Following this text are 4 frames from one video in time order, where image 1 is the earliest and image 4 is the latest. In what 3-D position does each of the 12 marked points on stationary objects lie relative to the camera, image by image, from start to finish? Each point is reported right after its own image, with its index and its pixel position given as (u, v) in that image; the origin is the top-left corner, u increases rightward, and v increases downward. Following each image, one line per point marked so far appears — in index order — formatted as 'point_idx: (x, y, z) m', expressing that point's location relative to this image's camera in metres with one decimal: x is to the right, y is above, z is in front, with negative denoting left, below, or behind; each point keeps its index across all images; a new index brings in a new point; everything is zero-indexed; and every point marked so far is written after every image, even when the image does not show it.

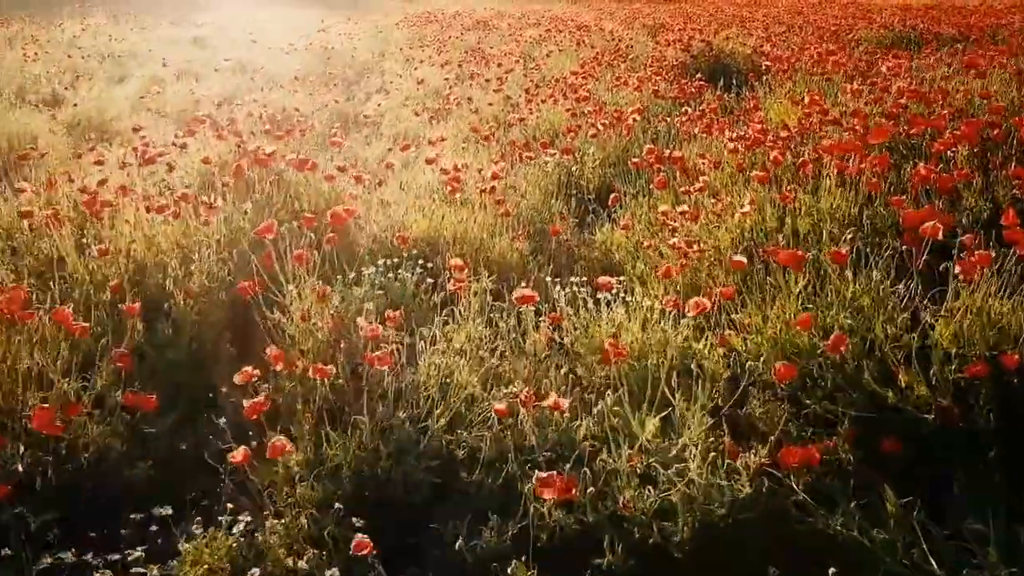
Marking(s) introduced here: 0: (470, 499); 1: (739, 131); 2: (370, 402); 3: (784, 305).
0: (-0.1, -0.5, +2.0) m
1: (+1.3, +0.9, +4.5) m
2: (-0.4, -0.3, +2.2) m
3: (+0.9, -0.1, +2.5) m
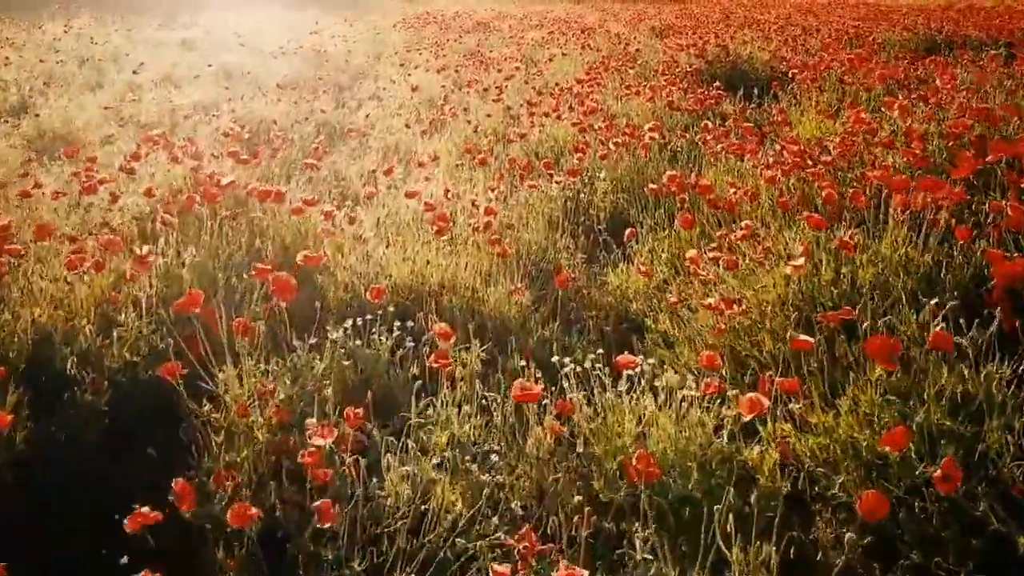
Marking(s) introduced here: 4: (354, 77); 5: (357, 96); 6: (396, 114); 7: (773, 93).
0: (-0.1, -0.7, +1.4) m
1: (+1.3, +0.7, +4.0) m
2: (-0.4, -0.5, +1.7) m
3: (+0.9, -0.3, +2.0) m
4: (-2.1, +2.8, +10.5) m
5: (-1.8, +2.2, +9.0) m
6: (-1.1, +1.7, +7.6) m
7: (+2.1, +1.5, +6.3) m
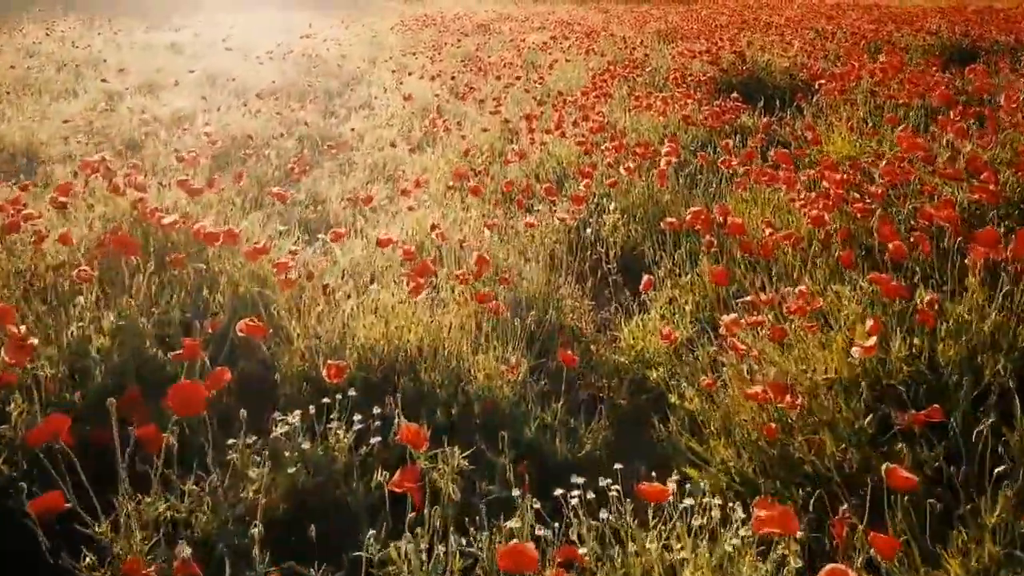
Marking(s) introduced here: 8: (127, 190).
0: (-0.1, -1.0, +0.9) m
1: (+1.3, +0.5, +3.4) m
2: (-0.4, -0.8, +1.1) m
3: (+0.8, -0.5, +1.4) m
4: (-2.1, +2.6, +10.0) m
5: (-1.8, +2.0, +8.5) m
6: (-1.1, +1.5, +7.1) m
7: (+2.1, +1.3, +5.7) m
8: (-1.6, +0.4, +3.3) m
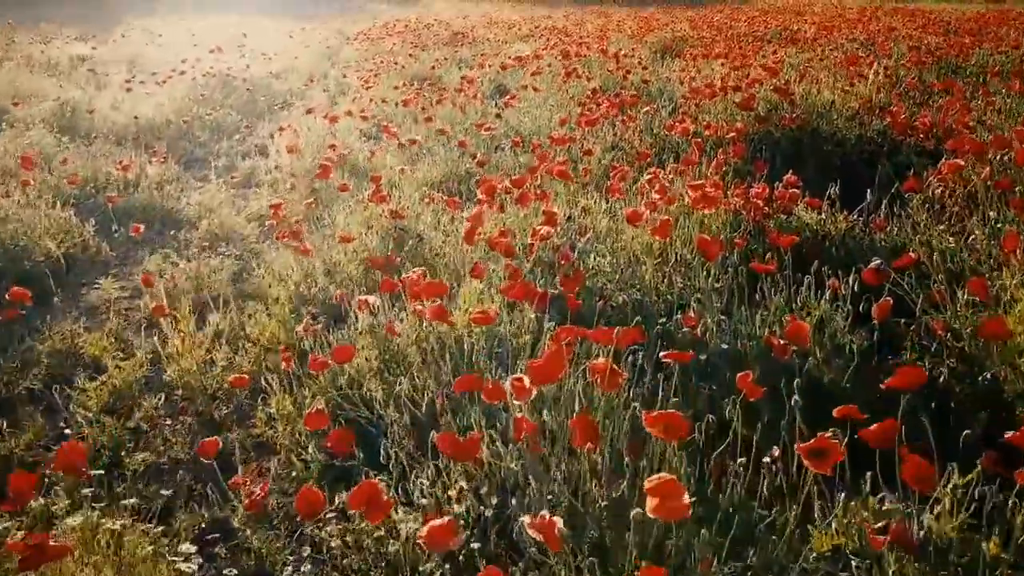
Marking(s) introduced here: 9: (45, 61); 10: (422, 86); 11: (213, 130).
0: (-0.7, -1.9, -1.6) m
1: (+0.8, -0.5, +1.0) m
2: (-1.0, -1.7, -1.3) m
3: (+0.3, -1.4, -1.0) m
4: (-2.6, +1.7, +7.5) m
5: (-2.2, +1.0, +6.1) m
6: (-1.6, +0.5, +4.7) m
7: (+1.6, +0.4, +3.3) m
8: (-2.1, -0.5, +0.8) m
9: (-6.3, +3.1, +10.6) m
10: (-0.9, +1.9, +7.6) m
11: (-2.7, +1.4, +6.9) m
